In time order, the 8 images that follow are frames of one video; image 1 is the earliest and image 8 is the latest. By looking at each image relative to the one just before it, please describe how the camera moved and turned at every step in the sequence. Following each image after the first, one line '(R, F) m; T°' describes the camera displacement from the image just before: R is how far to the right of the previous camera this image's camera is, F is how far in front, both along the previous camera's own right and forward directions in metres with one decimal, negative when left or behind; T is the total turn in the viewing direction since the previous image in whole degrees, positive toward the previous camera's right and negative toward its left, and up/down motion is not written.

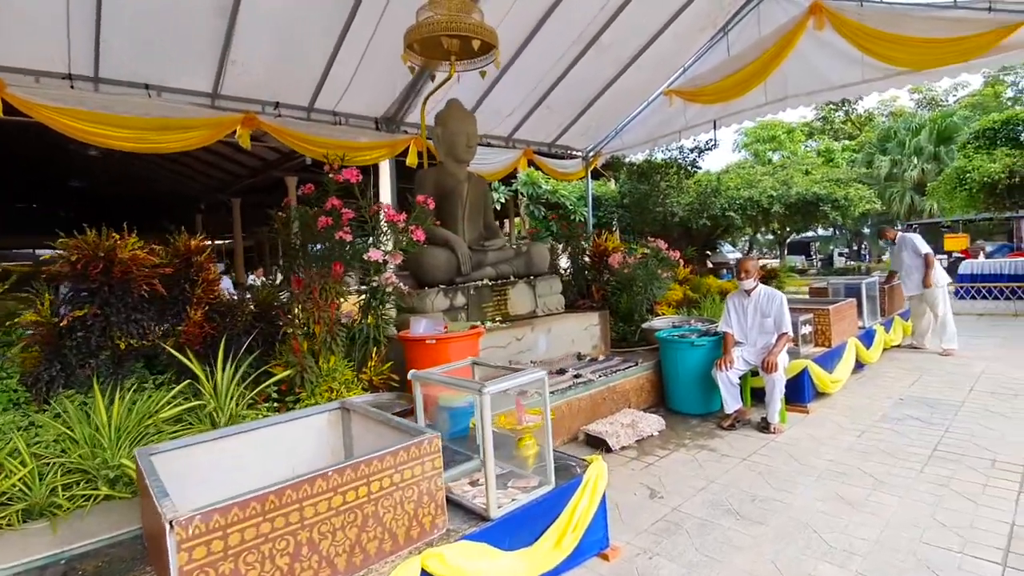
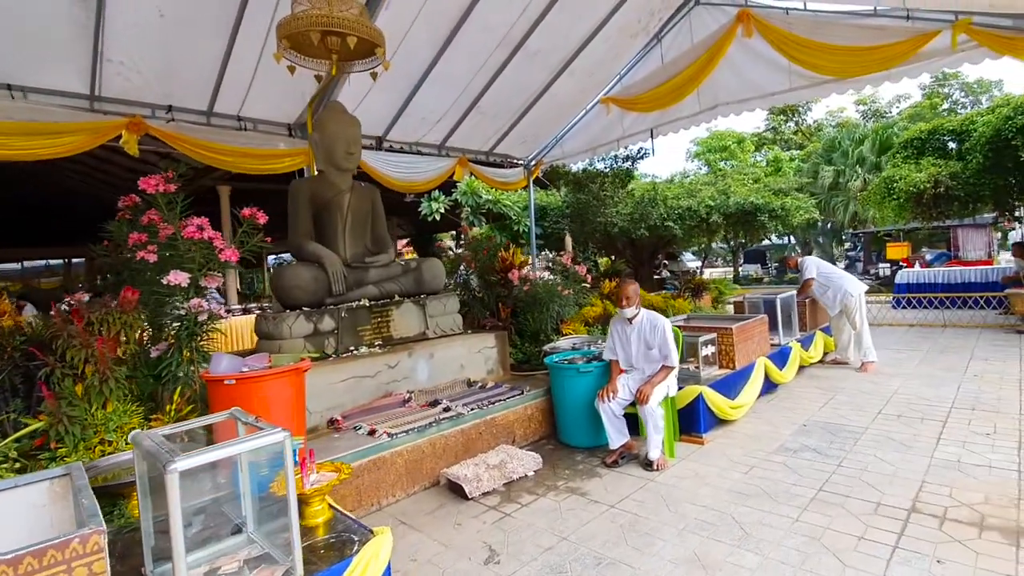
(+0.7, +0.3) m; +3°
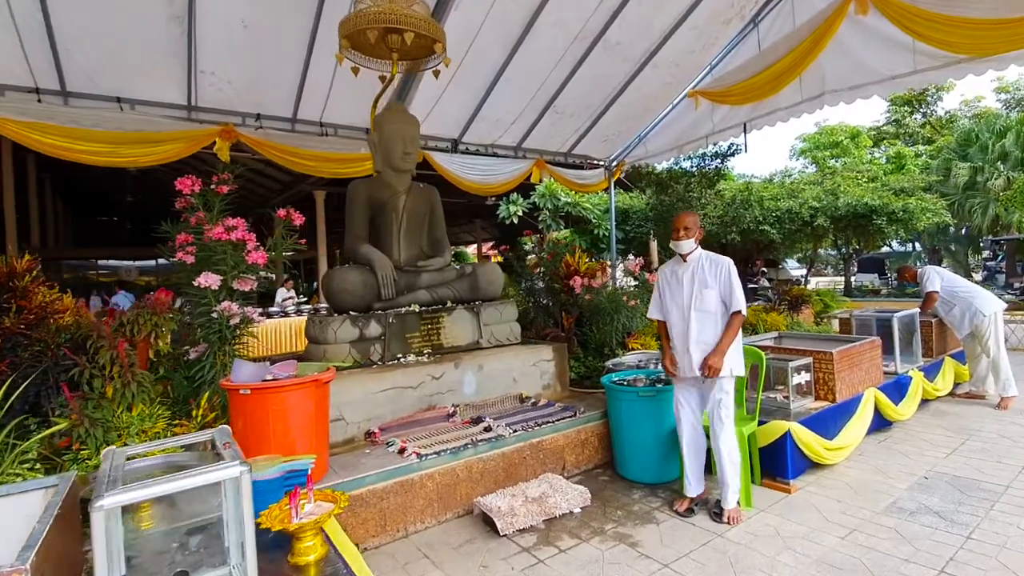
(+0.2, +0.3) m; -10°
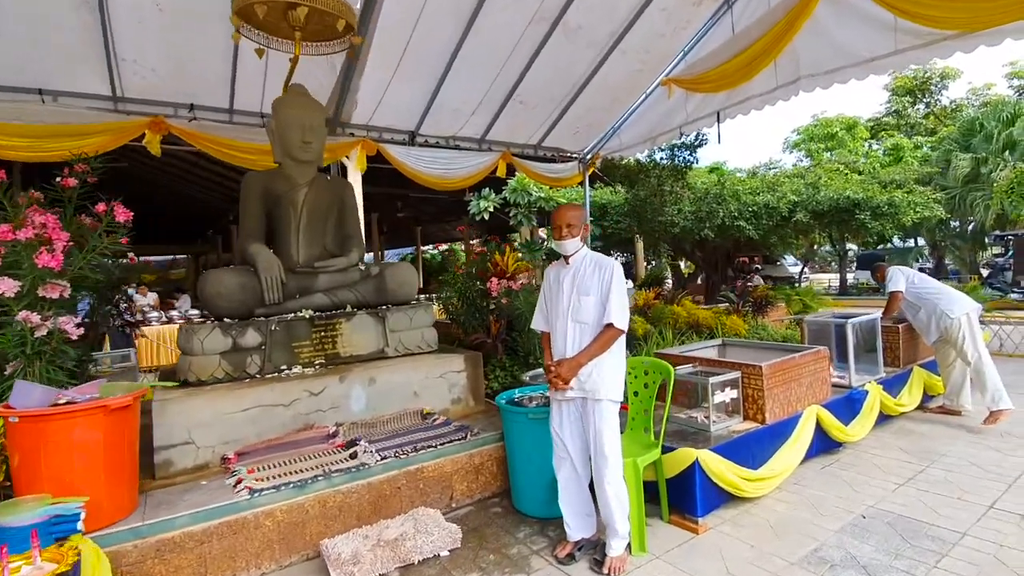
(+0.6, +0.4) m; -1°
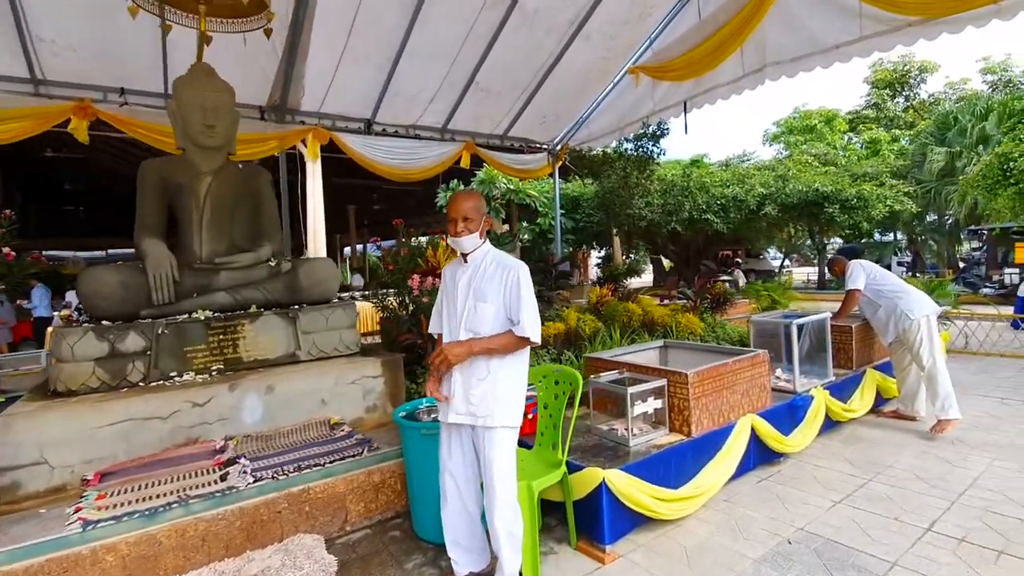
(+0.4, +0.3) m; +1°
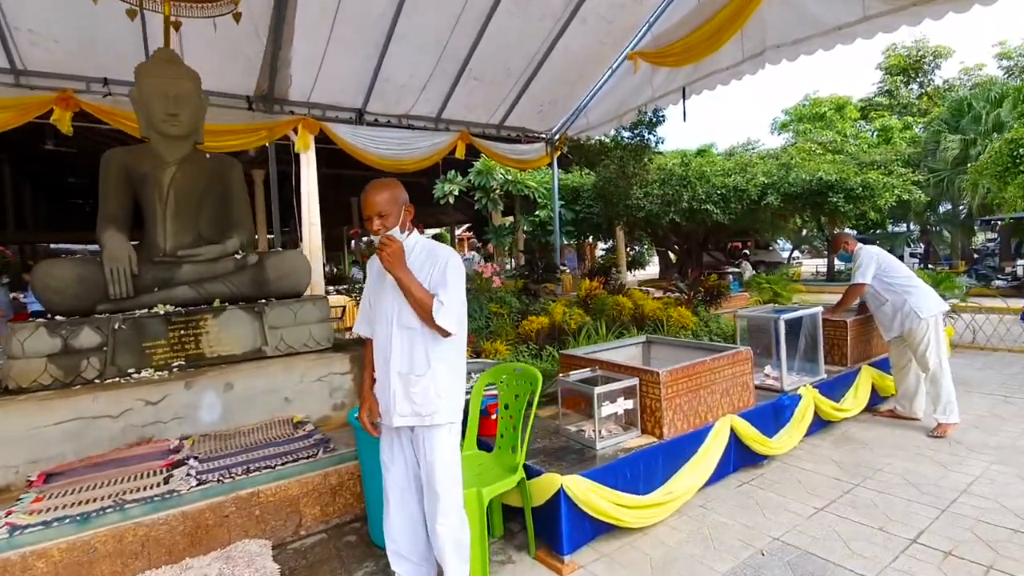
(+0.2, +0.1) m; -1°
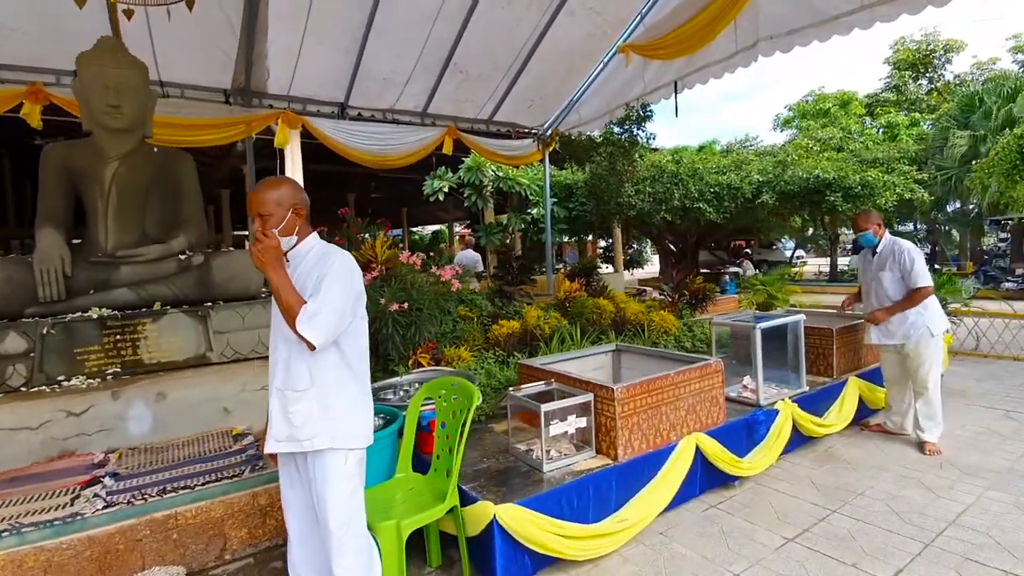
(+0.3, +0.2) m; -1°
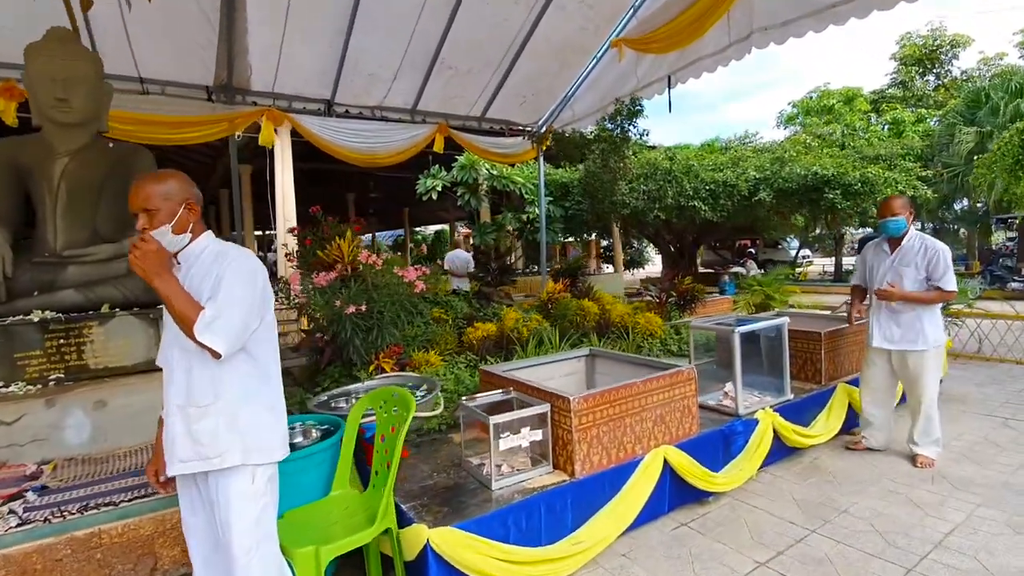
(+0.2, +0.1) m; -1°
